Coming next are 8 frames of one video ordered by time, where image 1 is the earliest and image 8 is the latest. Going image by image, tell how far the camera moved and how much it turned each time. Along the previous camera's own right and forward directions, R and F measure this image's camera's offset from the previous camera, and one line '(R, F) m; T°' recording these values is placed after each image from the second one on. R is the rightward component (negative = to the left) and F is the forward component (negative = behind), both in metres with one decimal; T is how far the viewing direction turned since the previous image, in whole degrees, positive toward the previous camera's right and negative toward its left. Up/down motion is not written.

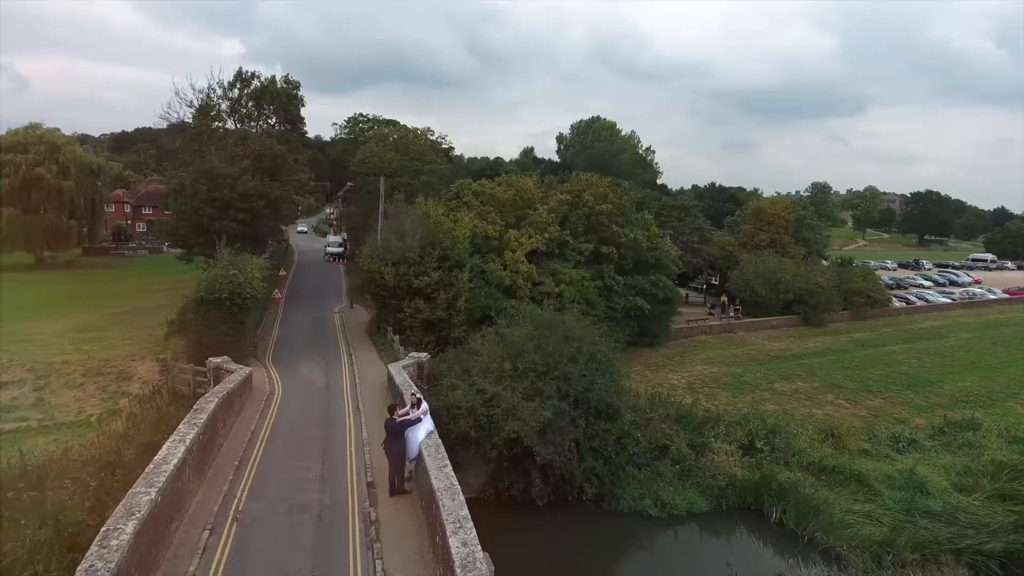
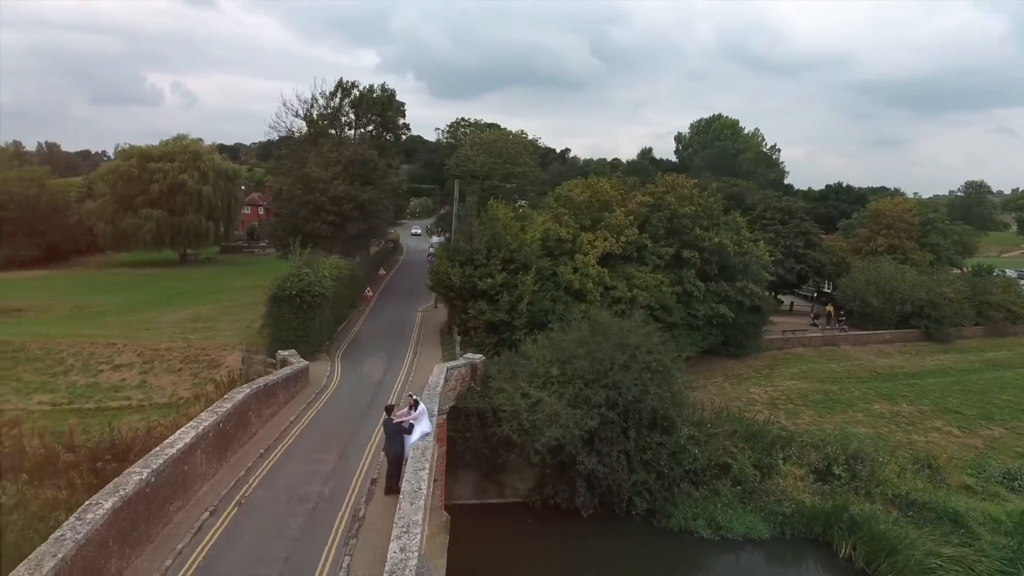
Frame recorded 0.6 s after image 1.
(+2.3, +0.4) m; -11°
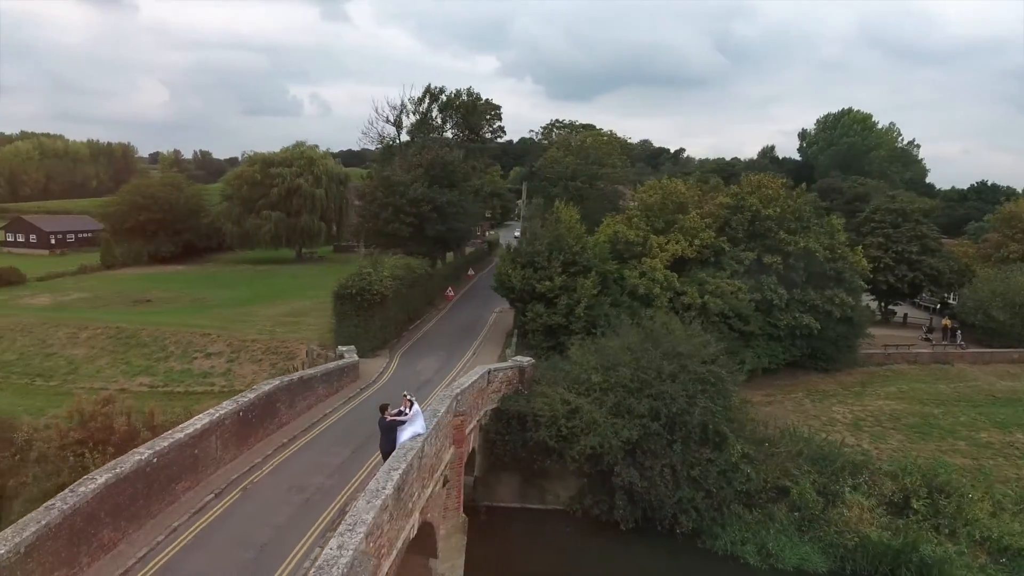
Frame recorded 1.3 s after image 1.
(+2.3, +0.4) m; -10°
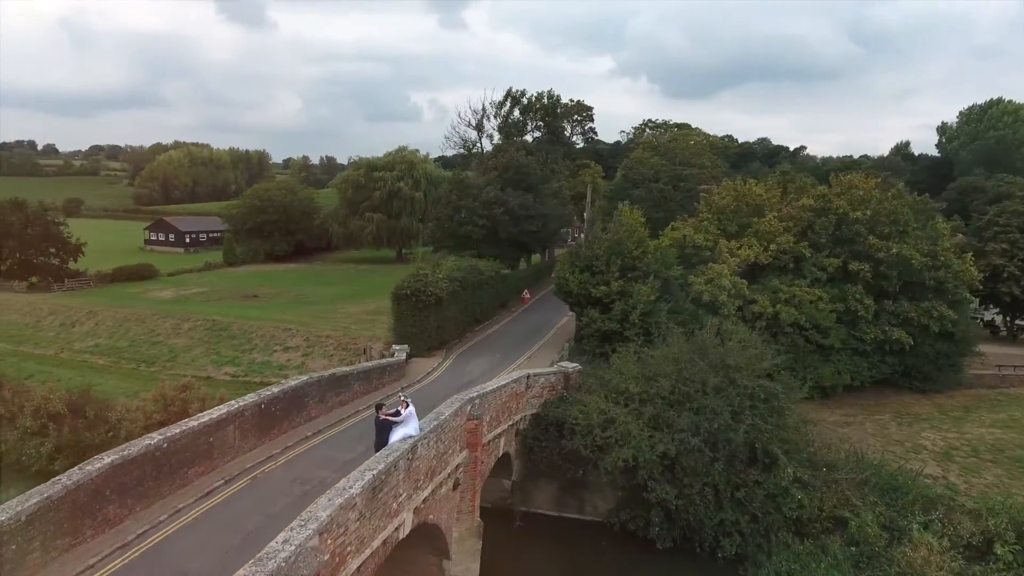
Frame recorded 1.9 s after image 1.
(+2.3, +0.4) m; -10°
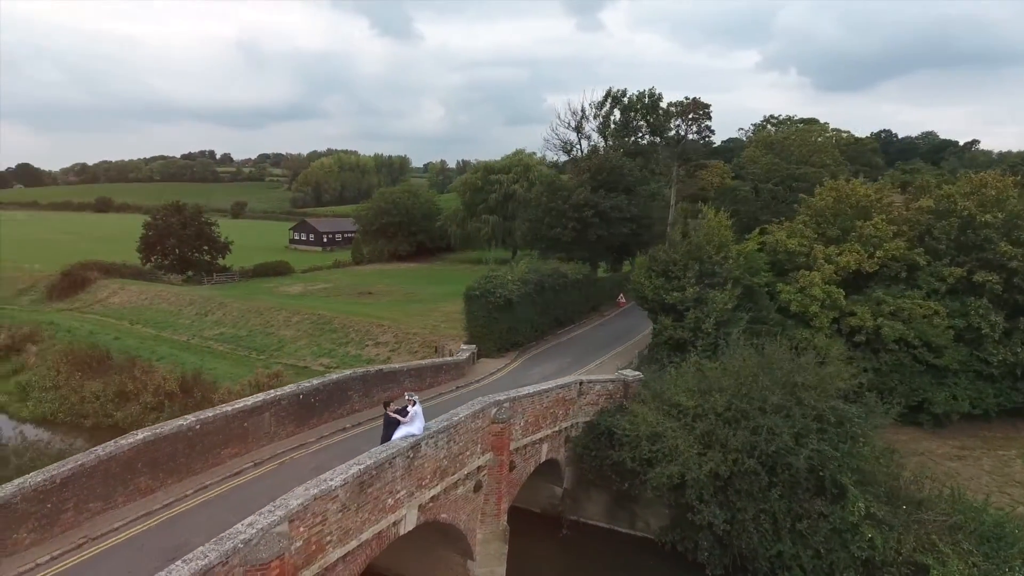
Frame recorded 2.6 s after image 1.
(+2.5, +0.5) m; -12°
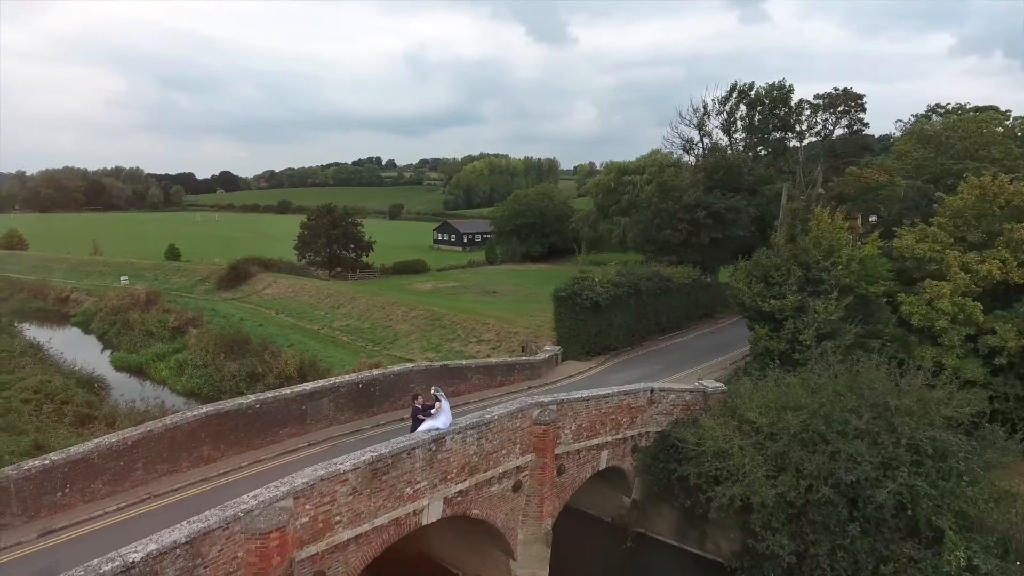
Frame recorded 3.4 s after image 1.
(+2.5, +0.4) m; -14°
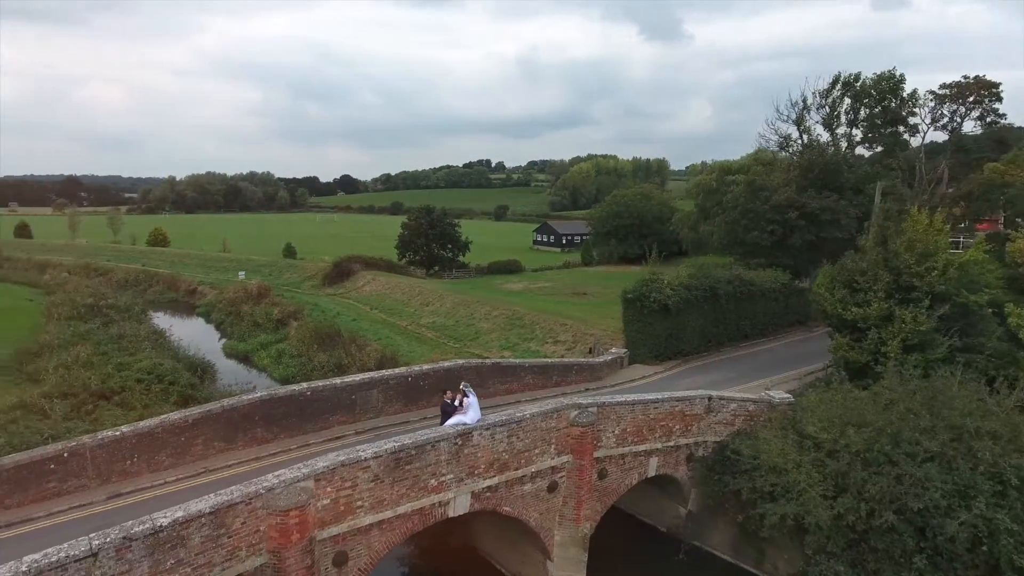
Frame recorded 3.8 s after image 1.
(+1.6, +0.1) m; -10°
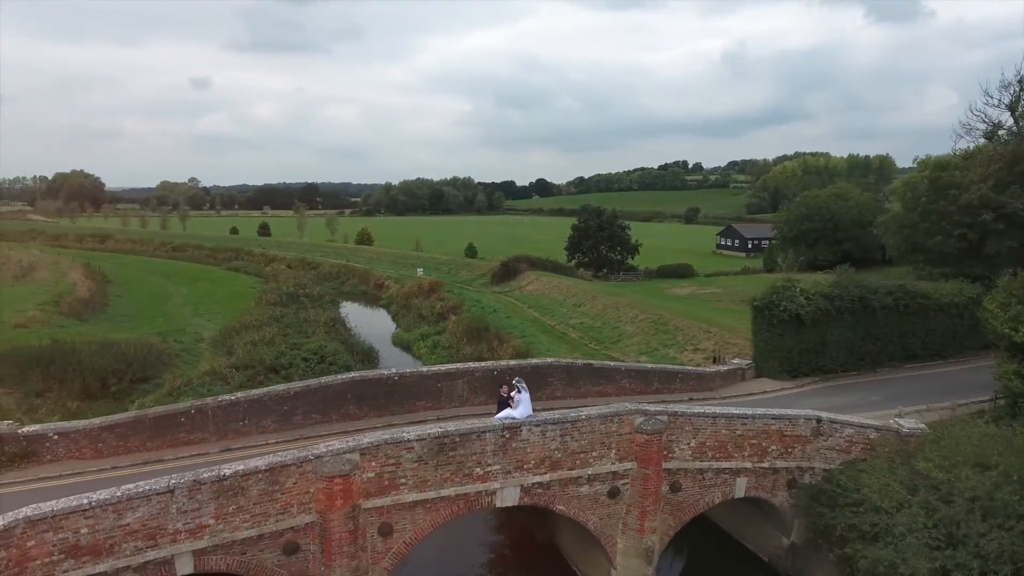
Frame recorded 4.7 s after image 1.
(+3.0, +0.3) m; -17°
